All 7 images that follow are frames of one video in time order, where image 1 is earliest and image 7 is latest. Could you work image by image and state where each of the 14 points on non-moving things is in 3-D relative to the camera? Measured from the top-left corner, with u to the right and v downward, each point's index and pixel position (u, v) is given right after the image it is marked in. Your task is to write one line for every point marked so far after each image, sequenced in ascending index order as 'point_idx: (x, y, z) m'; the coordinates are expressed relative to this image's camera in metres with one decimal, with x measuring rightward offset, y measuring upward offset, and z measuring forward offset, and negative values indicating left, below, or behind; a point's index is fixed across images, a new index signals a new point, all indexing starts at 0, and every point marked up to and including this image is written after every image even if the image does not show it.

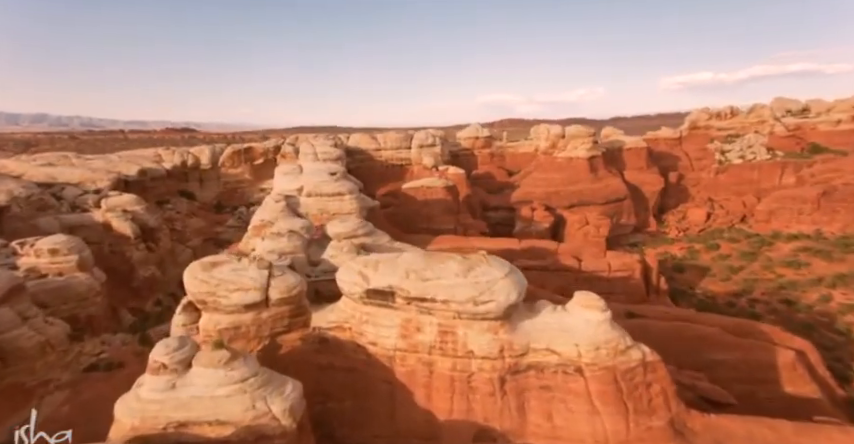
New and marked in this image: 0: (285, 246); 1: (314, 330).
0: (-3.0, -0.5, +11.1) m
1: (-2.0, -1.9, +8.9) m
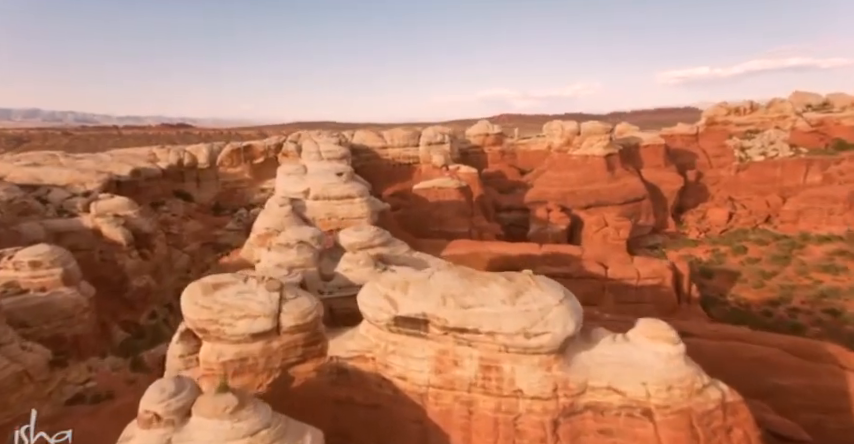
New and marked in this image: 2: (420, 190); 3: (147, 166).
0: (-2.5, -0.7, +9.9) m
1: (-1.4, -2.1, +7.7) m
2: (-0.3, +1.1, +19.5) m
3: (-10.5, +2.1, +19.2) m
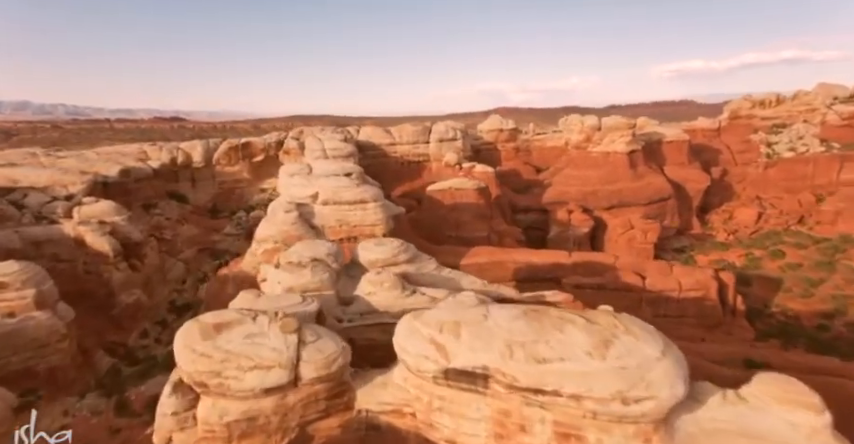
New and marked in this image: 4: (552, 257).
0: (-1.9, -1.0, +8.4) m
1: (-0.8, -2.3, +6.3) m
2: (+0.2, +1.0, +18.0) m
3: (-9.9, +1.9, +17.6) m
4: (+3.7, -1.0, +15.4) m
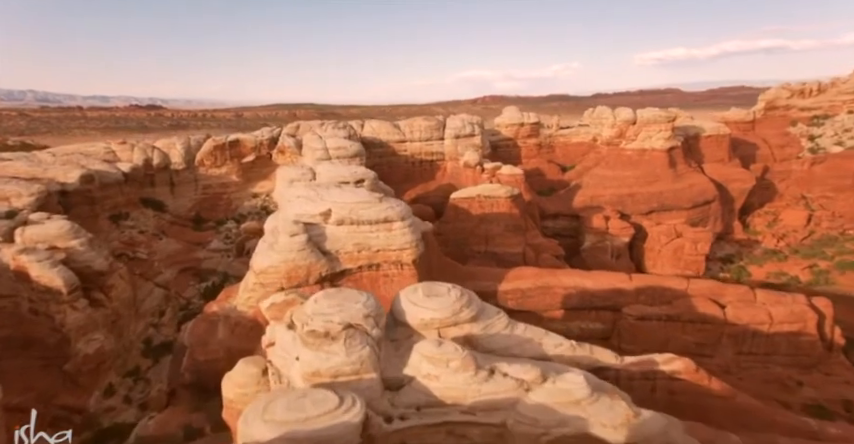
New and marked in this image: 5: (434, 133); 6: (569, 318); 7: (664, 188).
0: (-1.0, -1.6, +5.7) m
1: (+0.2, -3.0, +3.6) m
2: (+0.9, +0.6, +15.3) m
3: (-9.2, +1.5, +14.7) m
4: (+4.5, -1.4, +12.8) m
5: (+0.2, +3.4, +19.6) m
6: (+3.4, -2.3, +12.5) m
7: (+8.9, +1.3, +19.3) m
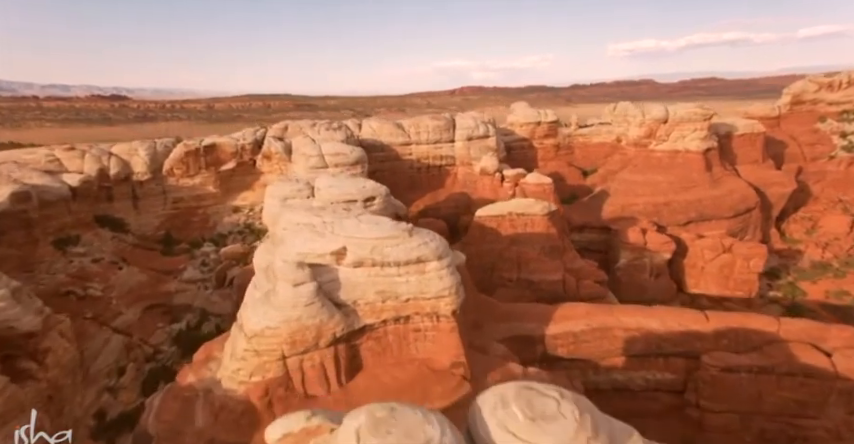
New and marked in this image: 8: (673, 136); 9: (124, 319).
0: (0.0, -2.3, +3.2) m
1: (+1.3, -3.7, +1.2) m
2: (+1.4, +0.1, +12.8) m
3: (-8.7, +0.8, +11.7) m
4: (+5.1, -2.0, +10.5) m
5: (+0.5, +2.9, +17.0) m
6: (+4.1, -2.9, +10.1) m
7: (+9.2, +0.9, +17.2) m
8: (+8.7, +3.0, +18.1) m
9: (-6.8, -2.2, +11.4) m
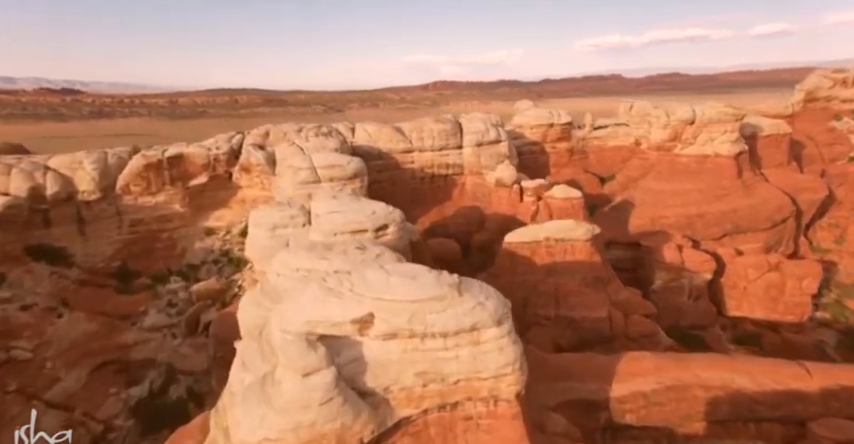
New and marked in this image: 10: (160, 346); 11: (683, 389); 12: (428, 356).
0: (+0.9, -3.0, +1.0) m
1: (+2.4, -4.4, -0.9) m
2: (+1.8, -0.4, +10.7) m
3: (-8.3, +0.1, +9.0) m
4: (+5.7, -2.5, +8.6) m
5: (+0.6, +2.4, +14.8) m
6: (+4.6, -3.4, +8.2) m
7: (+9.3, +0.5, +15.5) m
8: (+8.7, +2.7, +16.3) m
9: (-6.3, -2.8, +8.9) m
10: (-5.3, -2.4, +10.1) m
11: (+4.2, -2.7, +8.4) m
12: (0.0, -1.5, +5.7) m
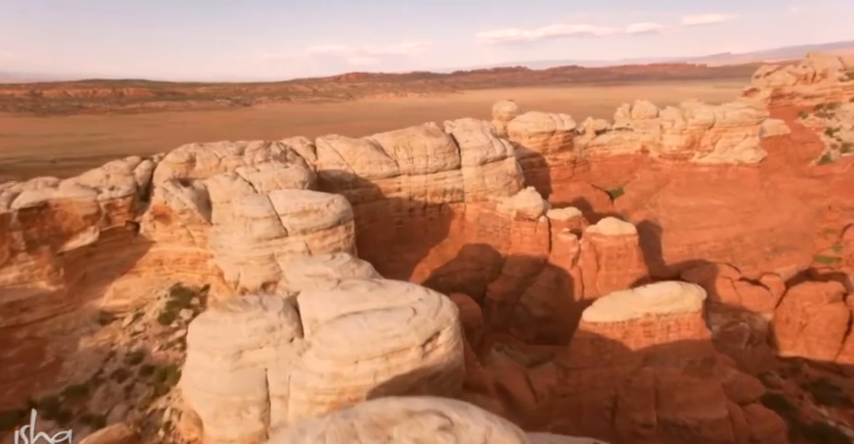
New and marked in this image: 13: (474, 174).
0: (+3.2, -4.0, -2.3) m
1: (+5.0, -5.4, -4.0) m
2: (+2.4, -1.4, +7.3) m
3: (-7.3, -1.3, +4.0) m
4: (+6.6, -3.3, +5.9) m
5: (+0.4, +1.4, +11.1) m
6: (+5.7, -4.2, +5.3) m
7: (+8.9, 0.0, +13.2) m
8: (+8.1, +2.1, +13.9) m
9: (-5.2, -4.2, +4.2) m
10: (-4.4, -3.7, +5.6) m
11: (+5.2, -3.5, +5.5) m
12: (+1.5, -2.6, +2.1) m
13: (+1.1, +1.1, +11.3) m
